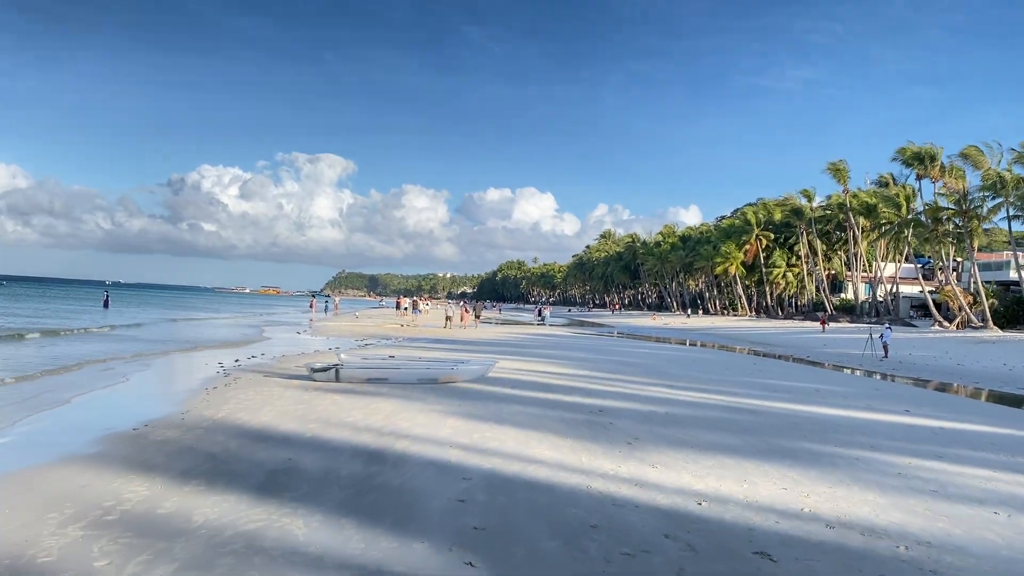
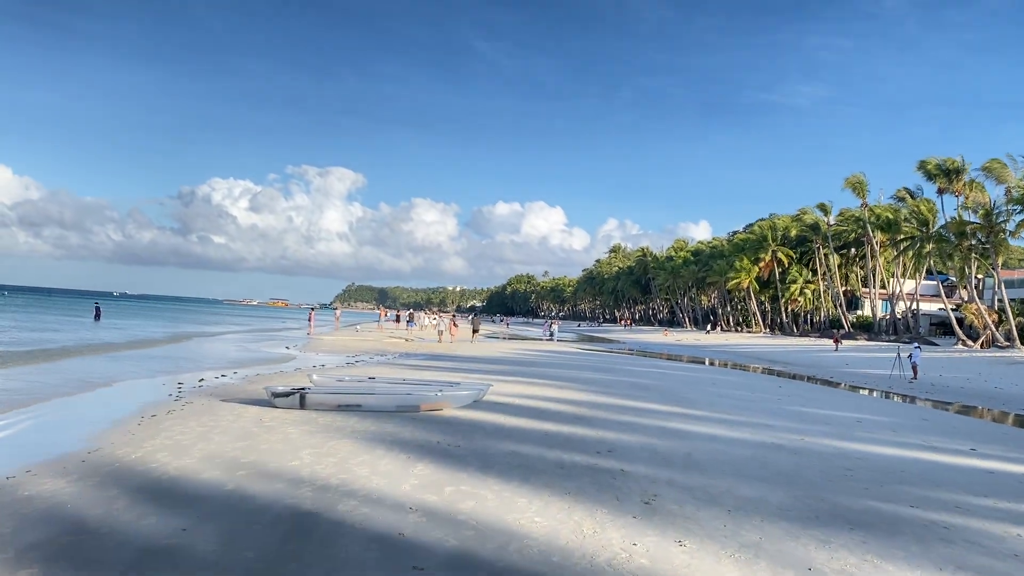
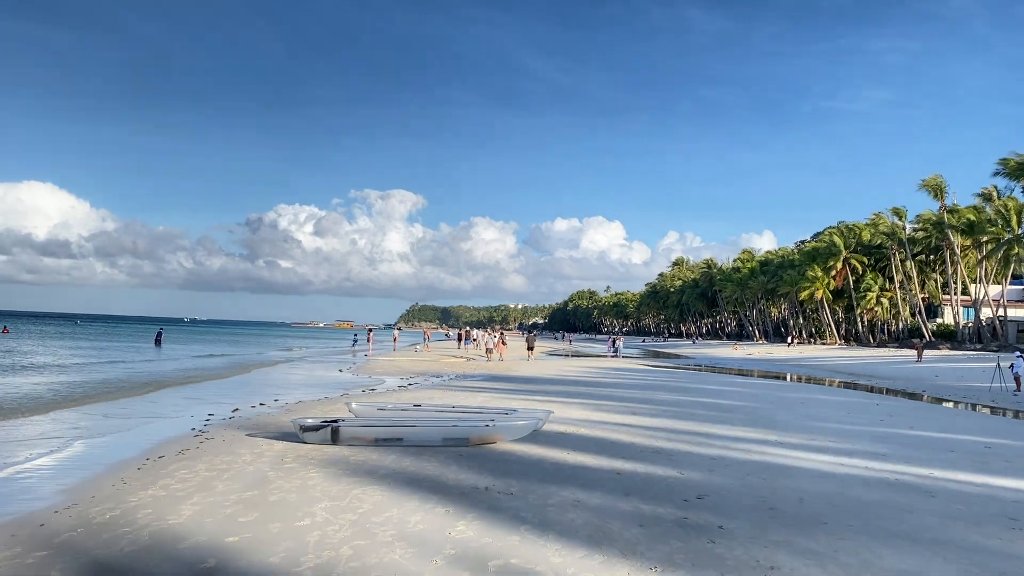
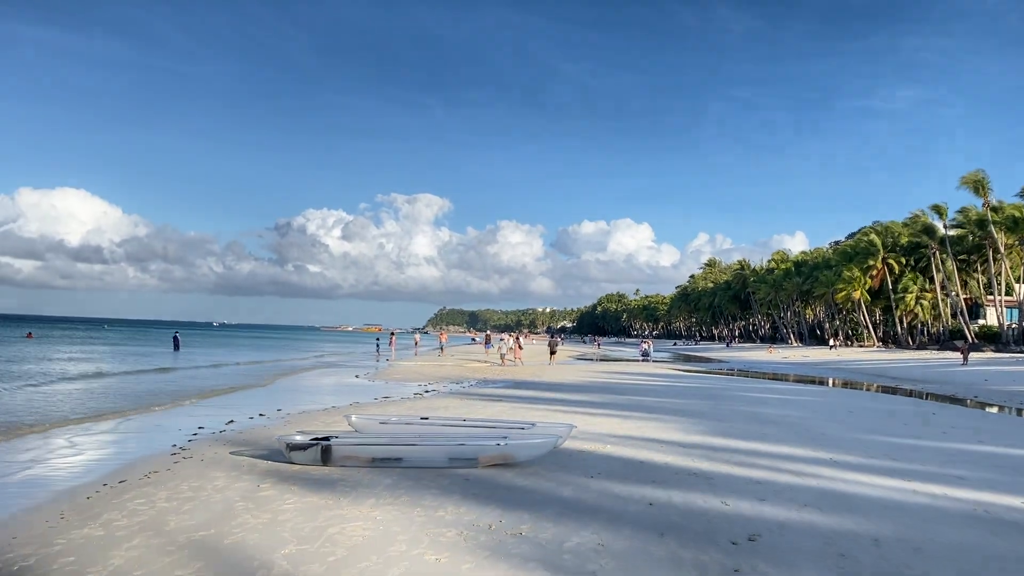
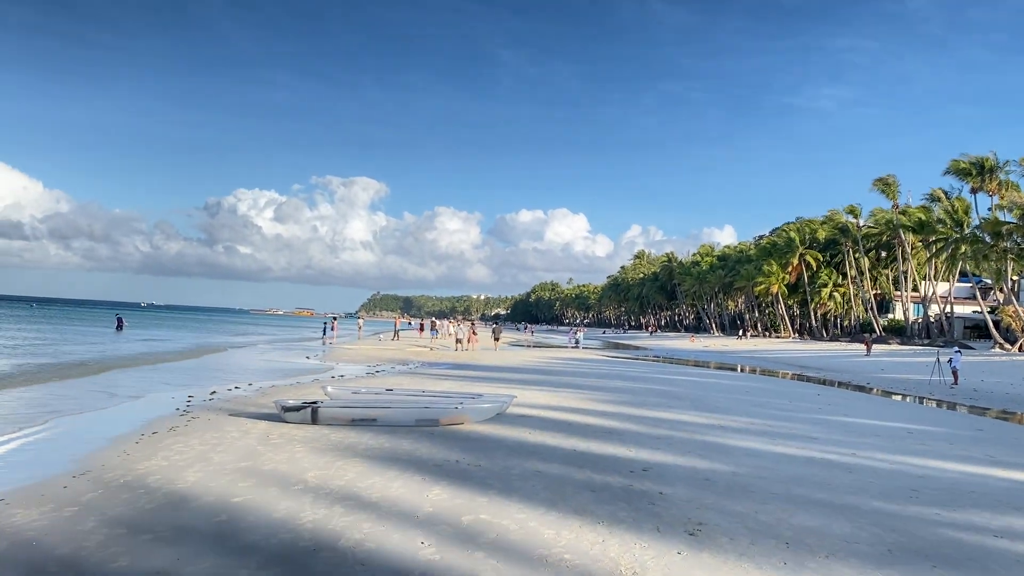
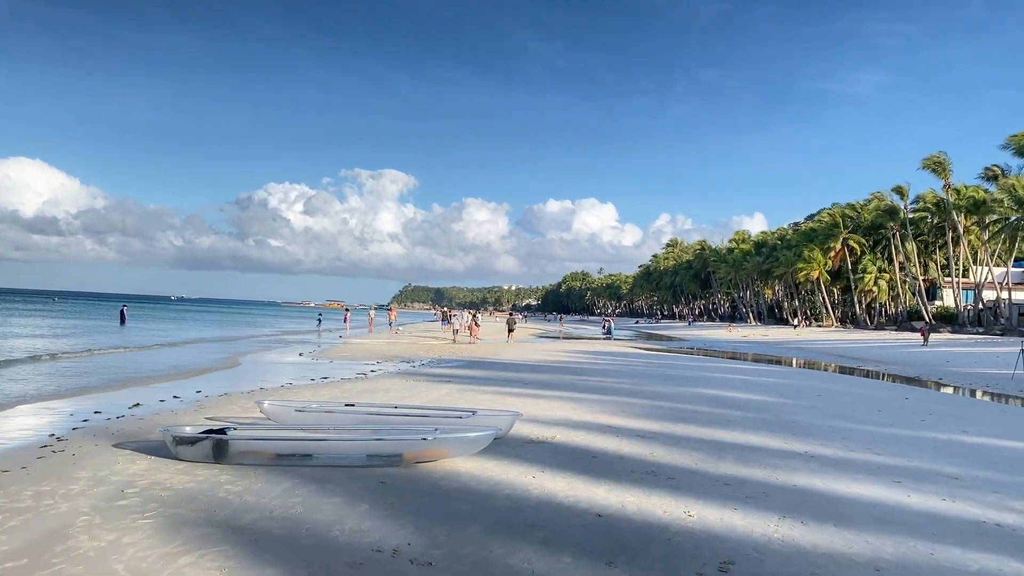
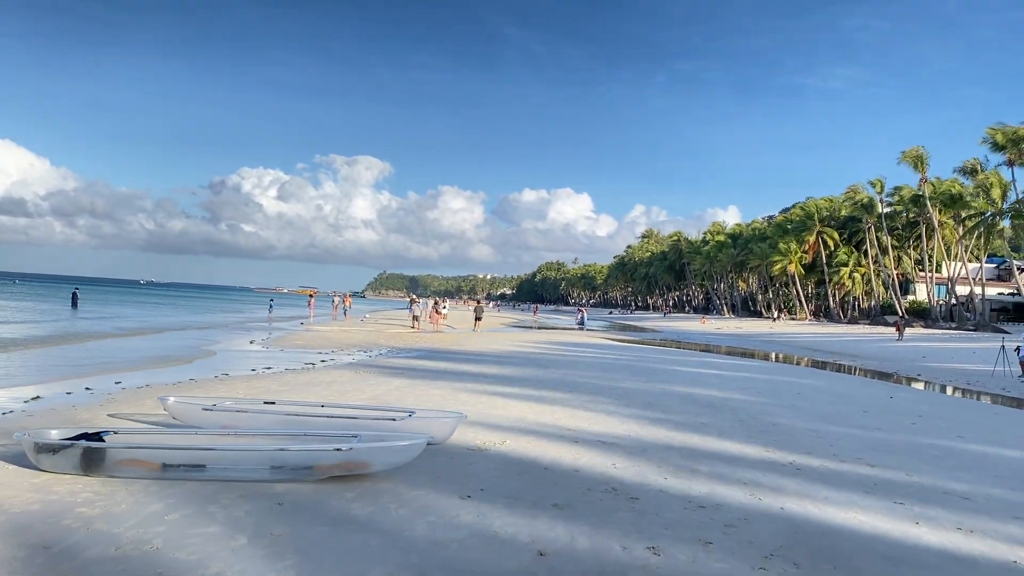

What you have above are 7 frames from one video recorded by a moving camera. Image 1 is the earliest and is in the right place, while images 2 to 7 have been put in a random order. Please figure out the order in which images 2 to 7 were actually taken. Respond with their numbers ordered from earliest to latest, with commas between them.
2, 5, 3, 4, 6, 7
